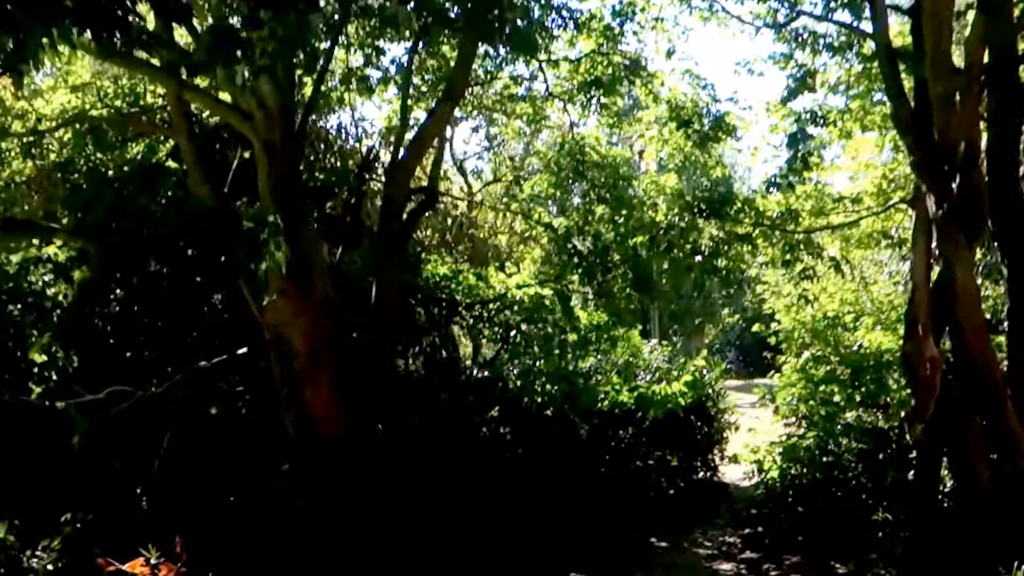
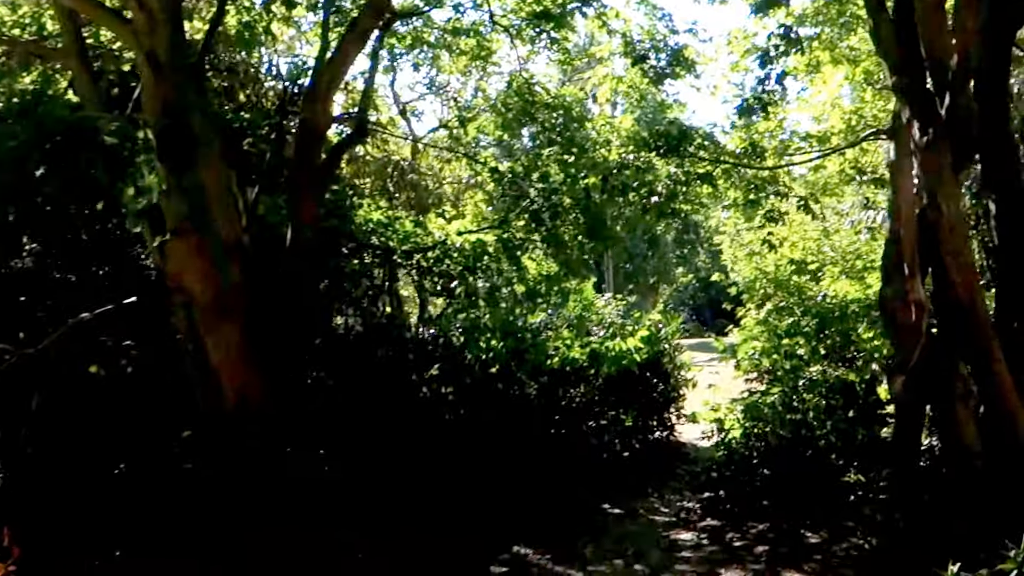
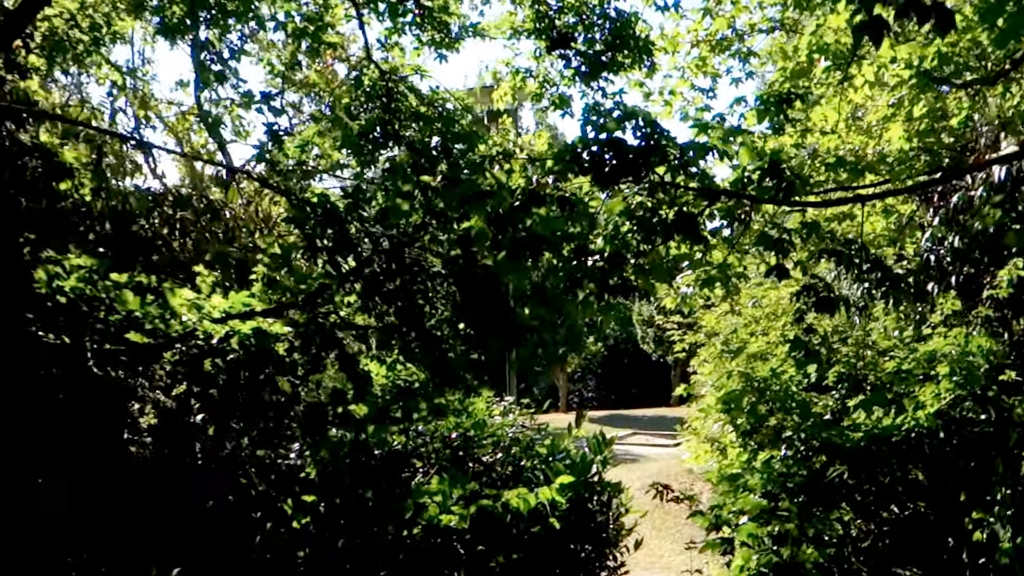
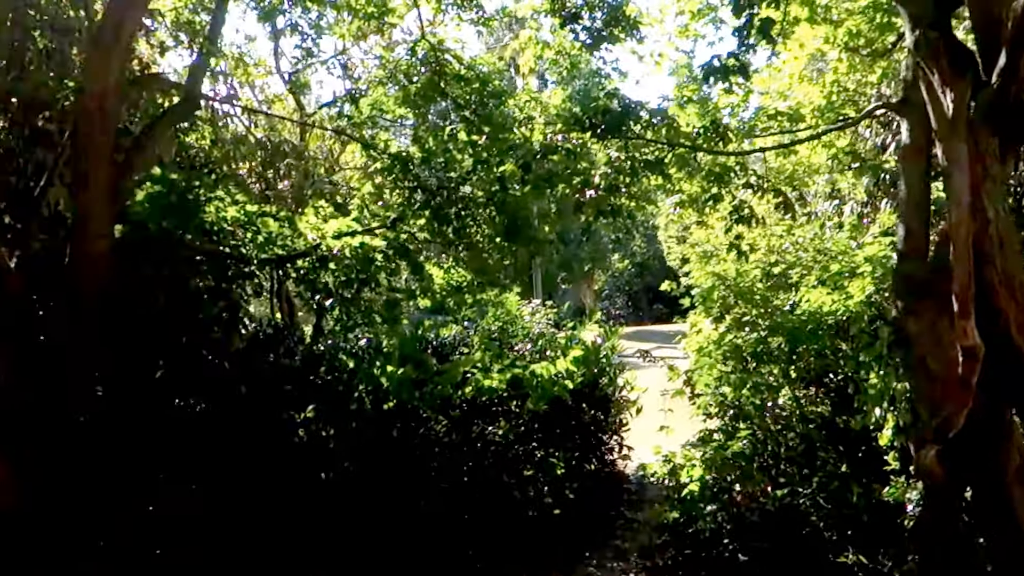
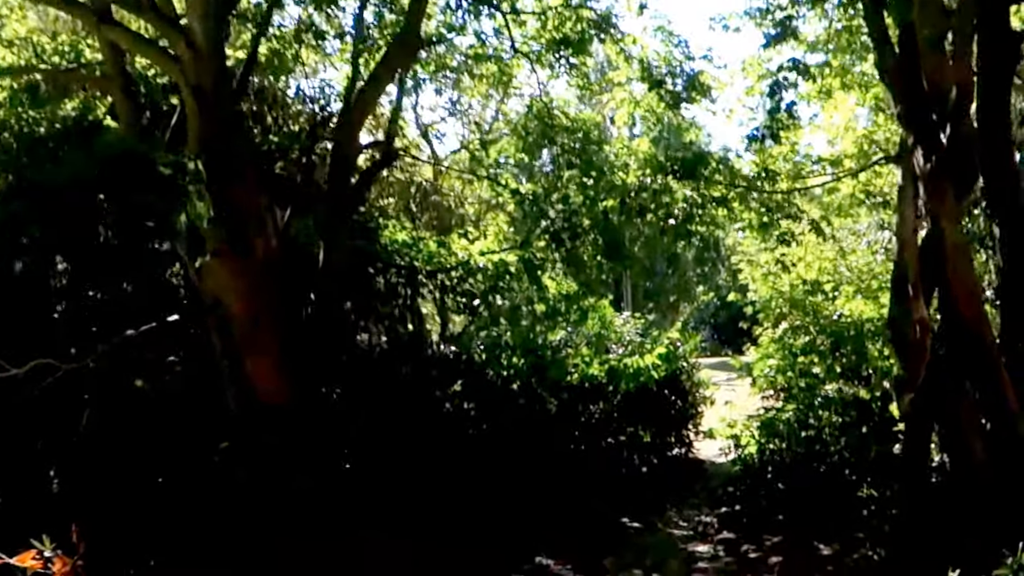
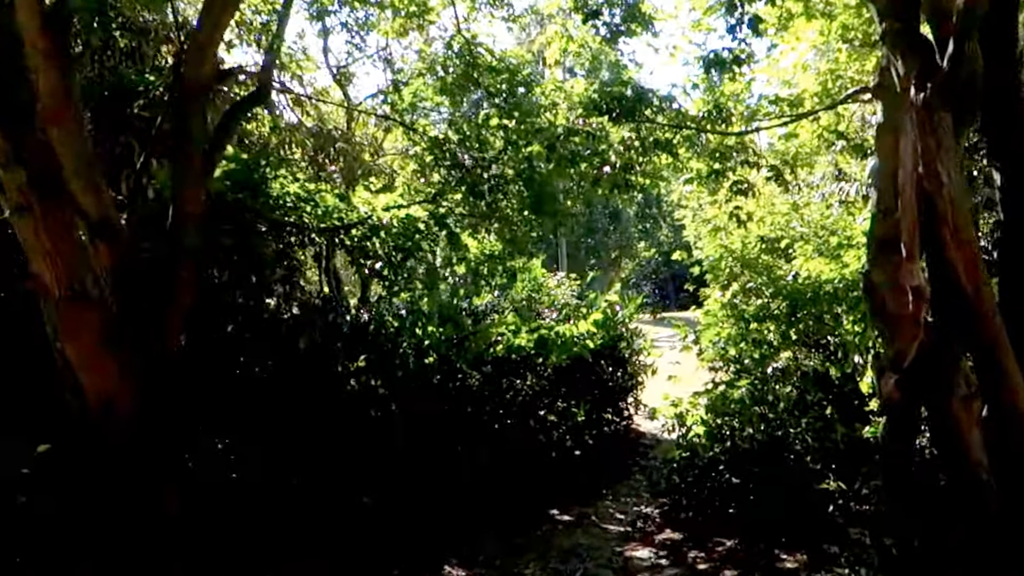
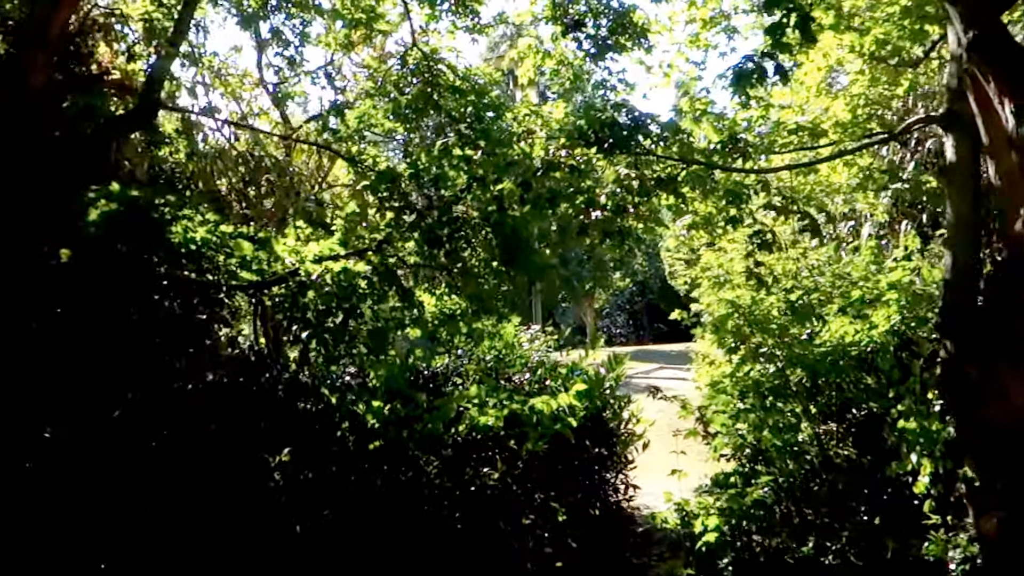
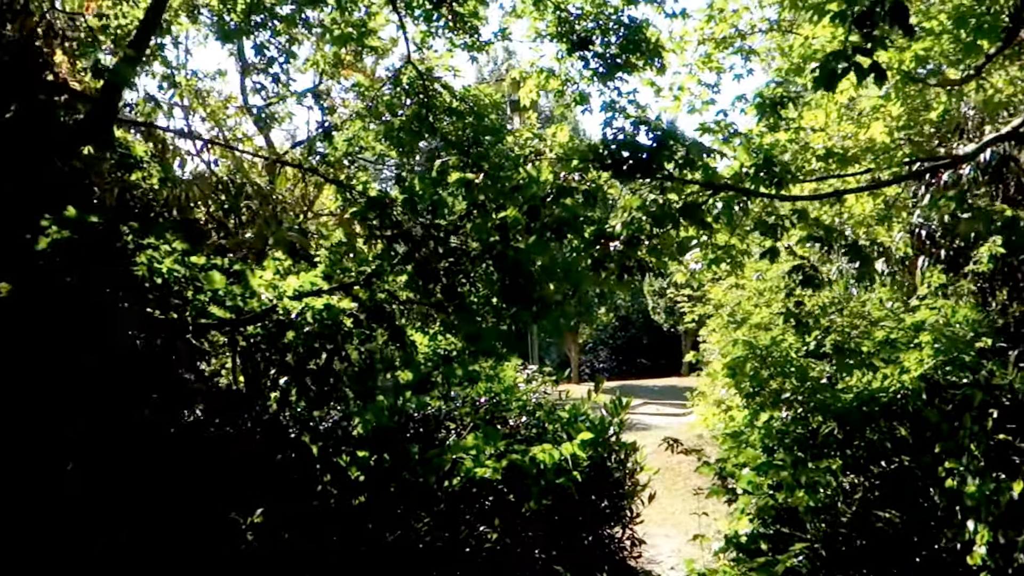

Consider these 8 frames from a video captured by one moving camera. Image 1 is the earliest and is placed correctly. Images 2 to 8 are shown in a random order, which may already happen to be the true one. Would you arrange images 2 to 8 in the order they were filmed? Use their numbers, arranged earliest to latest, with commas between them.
5, 2, 6, 4, 7, 8, 3
